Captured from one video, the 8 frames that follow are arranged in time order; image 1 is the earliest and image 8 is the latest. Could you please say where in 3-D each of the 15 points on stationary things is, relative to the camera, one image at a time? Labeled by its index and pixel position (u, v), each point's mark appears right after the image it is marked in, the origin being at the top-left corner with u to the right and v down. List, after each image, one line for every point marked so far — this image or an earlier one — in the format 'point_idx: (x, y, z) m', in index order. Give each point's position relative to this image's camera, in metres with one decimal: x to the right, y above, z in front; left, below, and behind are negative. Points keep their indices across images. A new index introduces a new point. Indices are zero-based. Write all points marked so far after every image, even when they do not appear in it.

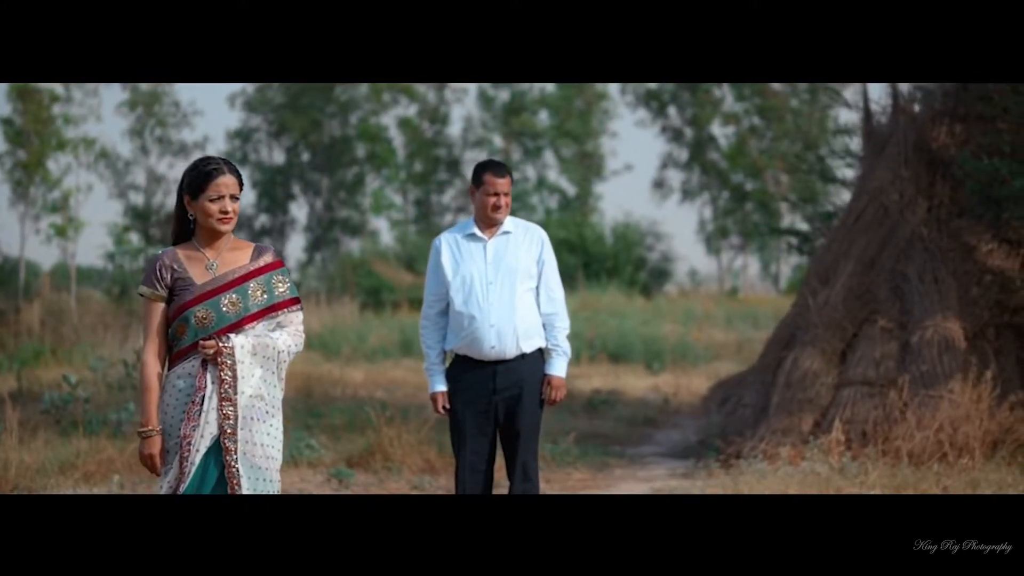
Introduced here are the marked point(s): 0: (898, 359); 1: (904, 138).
0: (+2.6, -0.5, +9.1) m
1: (+2.8, +1.1, +9.5) m
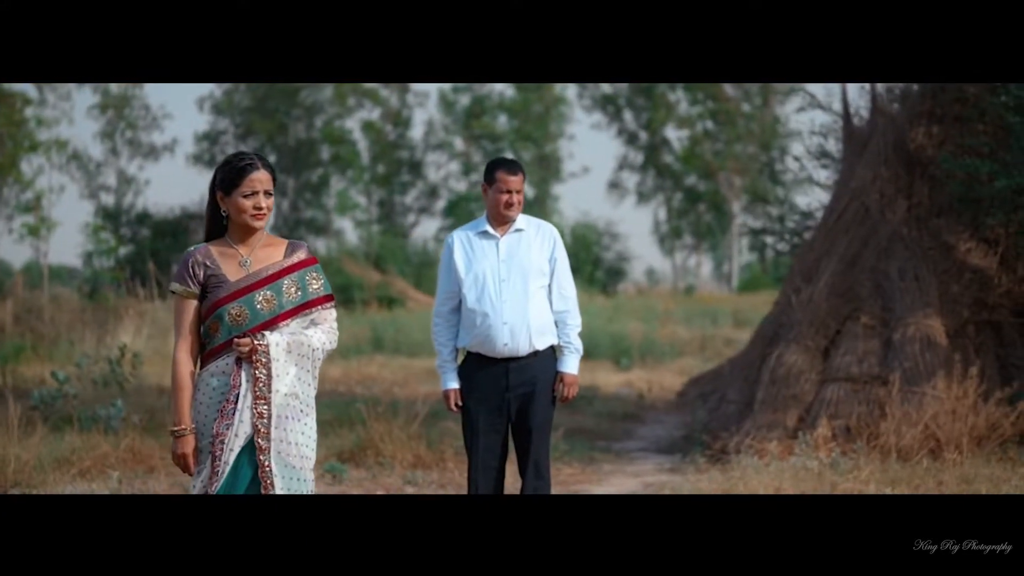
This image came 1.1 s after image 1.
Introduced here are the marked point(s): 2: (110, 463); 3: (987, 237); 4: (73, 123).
0: (+2.5, -0.5, +9.2) m
1: (+2.6, +1.1, +9.6) m
2: (-2.4, -1.1, +8.0) m
3: (+3.3, +0.4, +9.4) m
4: (-3.7, +1.4, +11.5) m
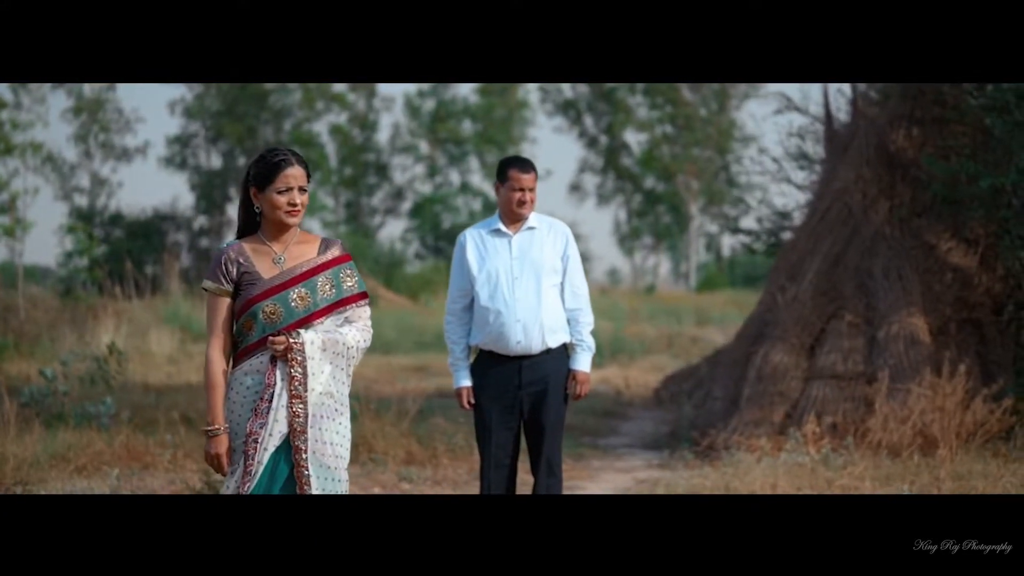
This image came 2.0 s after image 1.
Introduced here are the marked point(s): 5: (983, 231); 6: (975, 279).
0: (+2.4, -0.5, +9.3) m
1: (+2.6, +1.1, +9.7) m
2: (-2.4, -1.0, +7.9) m
3: (+3.2, +0.4, +9.5) m
4: (-3.9, +1.4, +11.3) m
5: (+3.3, +0.4, +9.4) m
6: (+3.2, +0.1, +9.5) m
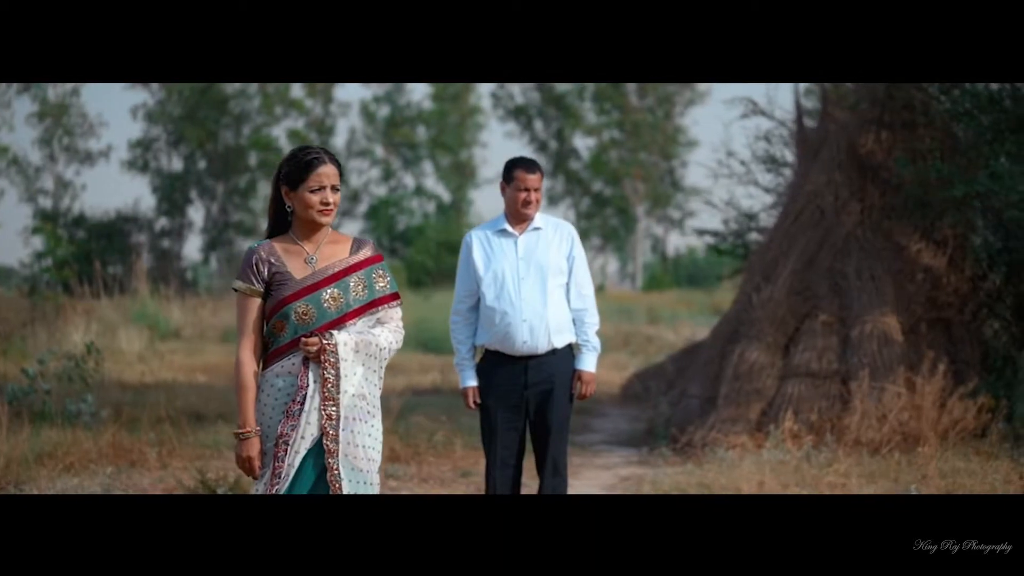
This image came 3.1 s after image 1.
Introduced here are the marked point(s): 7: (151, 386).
0: (+2.3, -0.5, +9.5) m
1: (+2.4, +1.1, +9.9) m
2: (-2.4, -1.0, +7.8) m
3: (+3.1, +0.4, +9.7) m
4: (-4.1, +1.4, +11.1) m
5: (+3.1, +0.4, +9.6) m
6: (+3.1, +0.1, +9.7) m
7: (-2.6, -0.7, +9.6) m
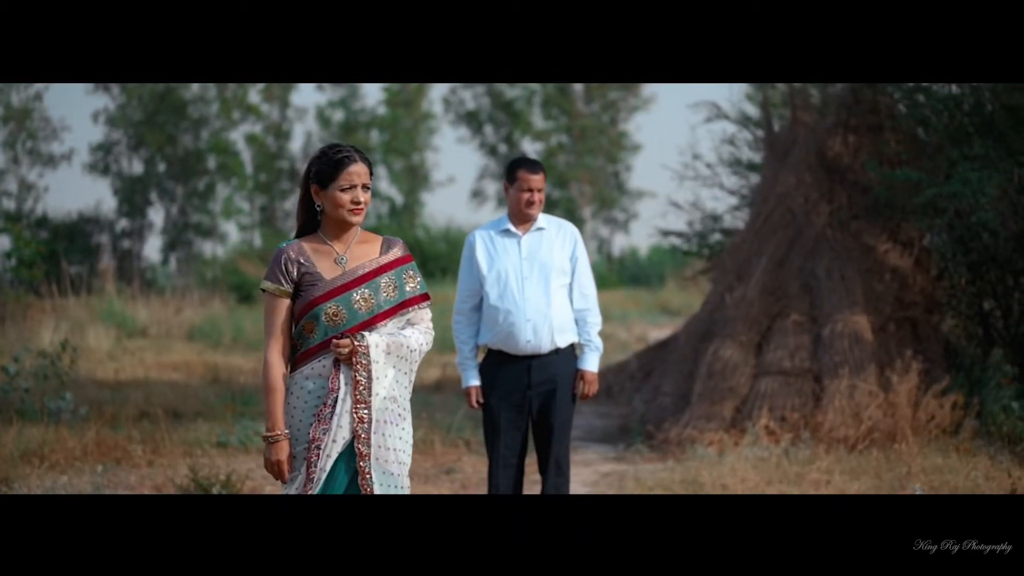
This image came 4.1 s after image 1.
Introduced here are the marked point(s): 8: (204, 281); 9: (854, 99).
0: (+2.1, -0.5, +9.7) m
1: (+2.2, +1.1, +10.1) m
2: (-2.5, -1.0, +7.8) m
3: (+2.9, +0.4, +9.9) m
4: (-4.4, +1.4, +11.0) m
5: (+3.0, +0.4, +9.8) m
6: (+2.9, +0.1, +9.9) m
7: (-2.7, -0.7, +9.5) m
8: (-2.8, 0.0, +11.9) m
9: (+2.6, +1.4, +10.1) m
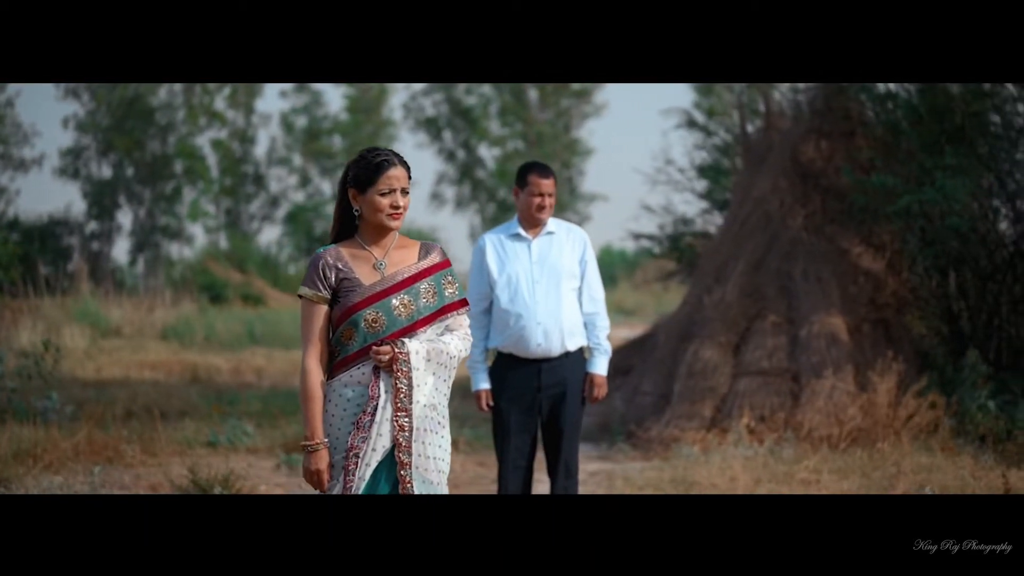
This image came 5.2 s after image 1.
0: (+2.0, -0.5, +9.8) m
1: (+2.1, +1.1, +10.3) m
2: (-2.5, -1.0, +7.7) m
3: (+2.8, +0.4, +10.1) m
4: (-4.5, +1.4, +10.8) m
5: (+2.9, +0.4, +10.1) m
6: (+2.8, 0.0, +10.1) m
7: (-2.8, -0.7, +9.5) m
8: (-3.0, +0.1, +11.8) m
9: (+2.5, +1.4, +10.3) m
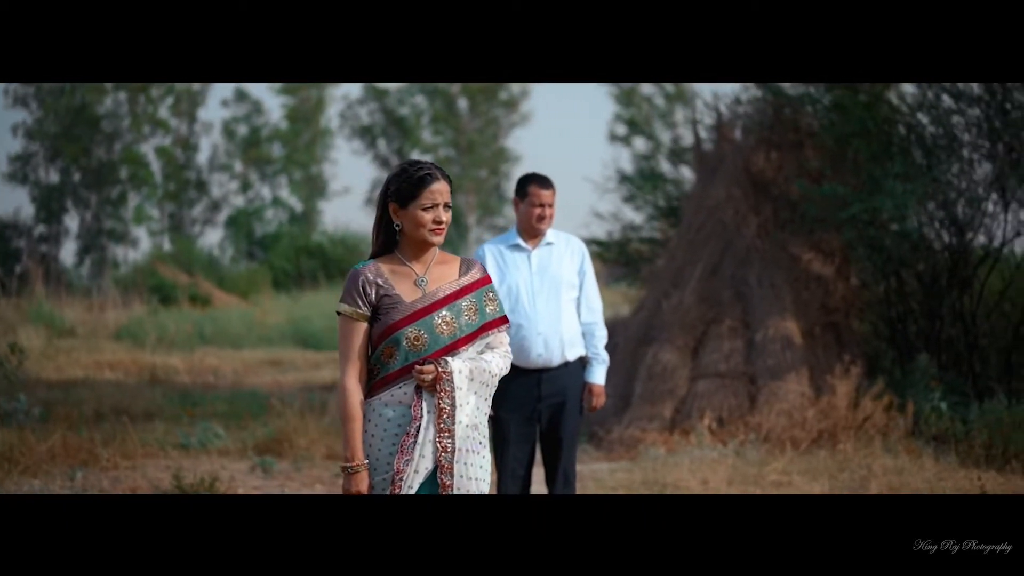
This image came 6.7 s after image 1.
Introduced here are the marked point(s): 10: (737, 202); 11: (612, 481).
0: (+1.7, -0.5, +10.1) m
1: (+1.8, +1.0, +10.5) m
2: (-2.6, -1.0, +7.7) m
3: (+2.5, +0.3, +10.5) m
4: (-4.8, +1.4, +10.6) m
5: (+2.6, +0.3, +10.4) m
6: (+2.5, 0.0, +10.4) m
7: (-3.1, -0.7, +9.4) m
8: (-3.4, +0.1, +11.7) m
9: (+2.2, +1.4, +10.6) m
10: (+1.8, +0.7, +10.5) m
11: (+0.6, -1.2, +8.6) m
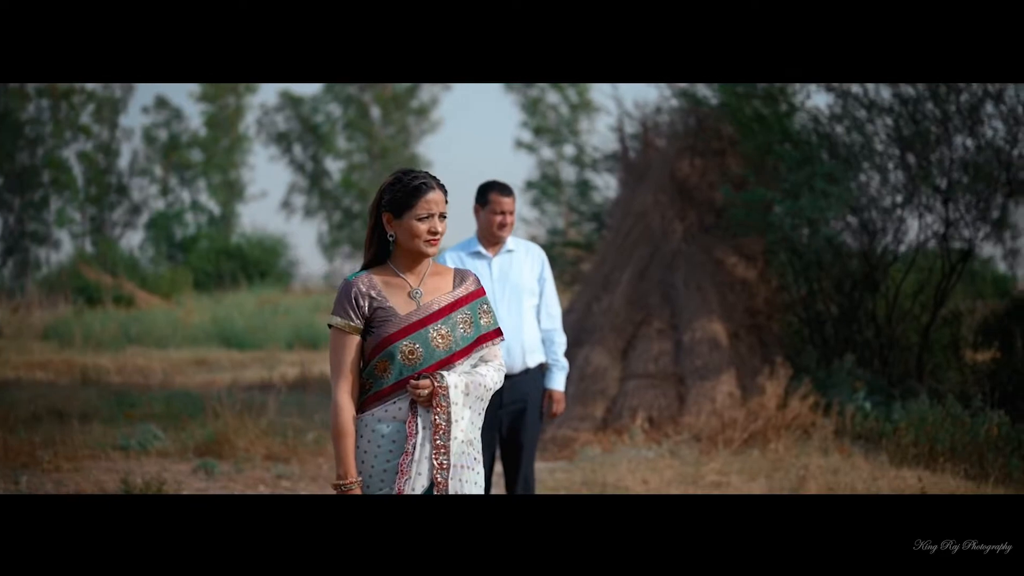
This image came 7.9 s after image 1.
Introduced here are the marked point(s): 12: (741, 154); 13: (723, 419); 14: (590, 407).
0: (+1.2, -0.5, +10.4) m
1: (+1.3, +1.0, +10.8) m
2: (-2.9, -1.0, +7.6) m
3: (+1.9, +0.3, +10.8) m
4: (-5.4, +1.5, +10.3) m
5: (+2.0, +0.3, +10.7) m
6: (+2.0, 0.0, +10.8) m
7: (-3.5, -0.7, +9.2) m
8: (-4.0, +0.1, +11.5) m
9: (+1.6, +1.3, +10.9) m
10: (+1.3, +0.7, +10.7) m
11: (+0.2, -1.3, +8.8) m
12: (+2.0, +1.1, +10.9) m
13: (+1.6, -1.0, +10.0) m
14: (+0.6, -0.9, +10.2) m
